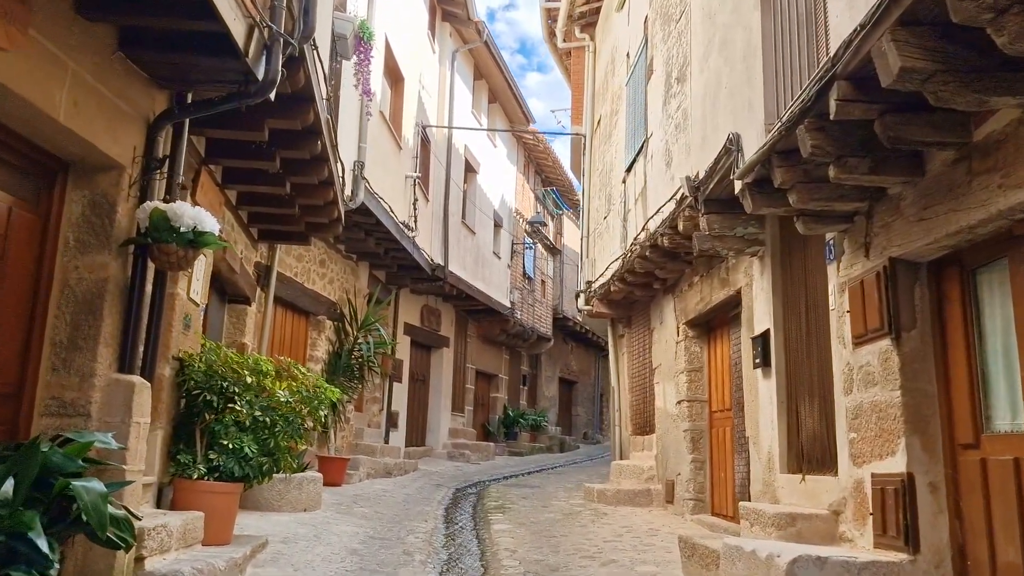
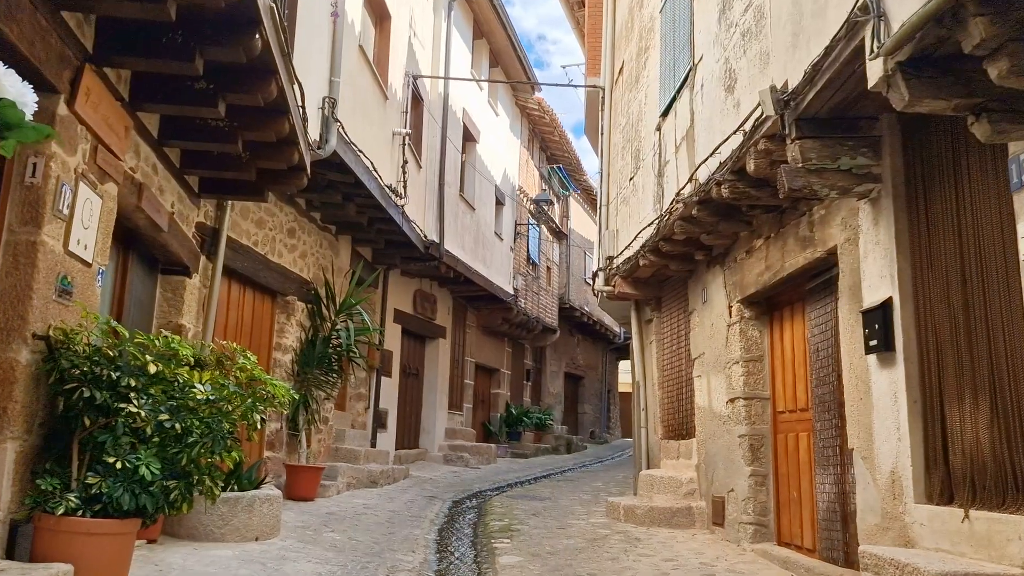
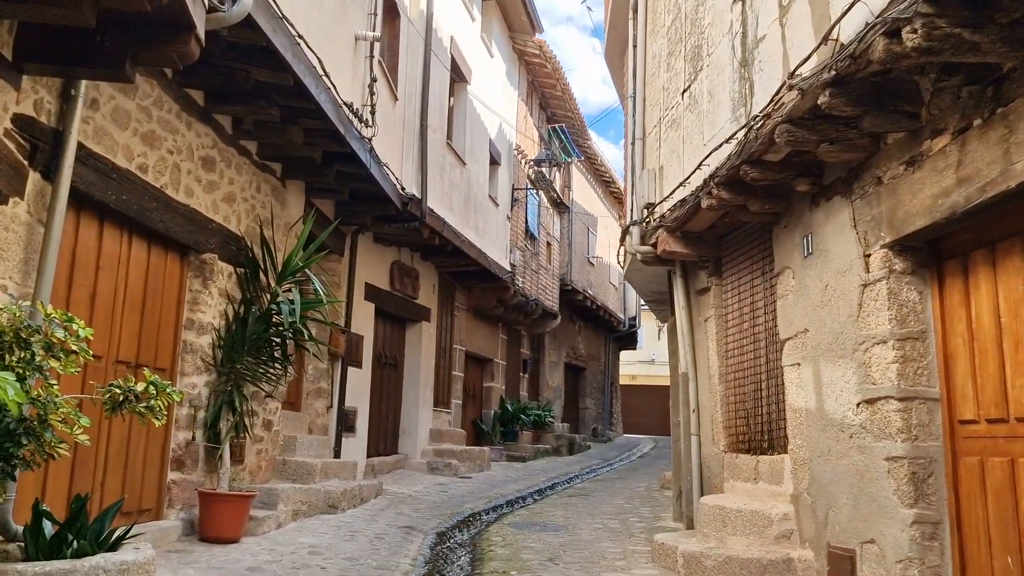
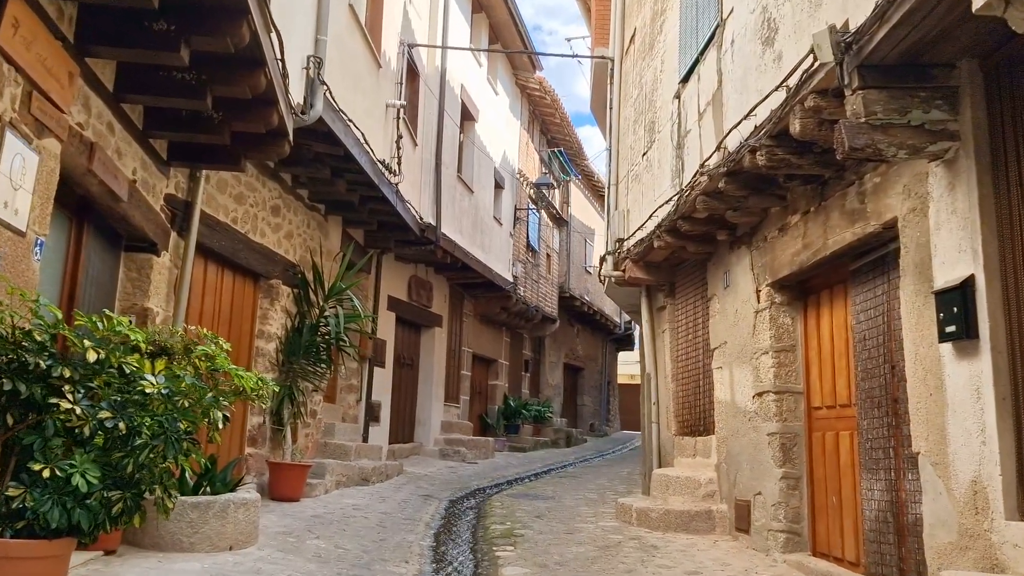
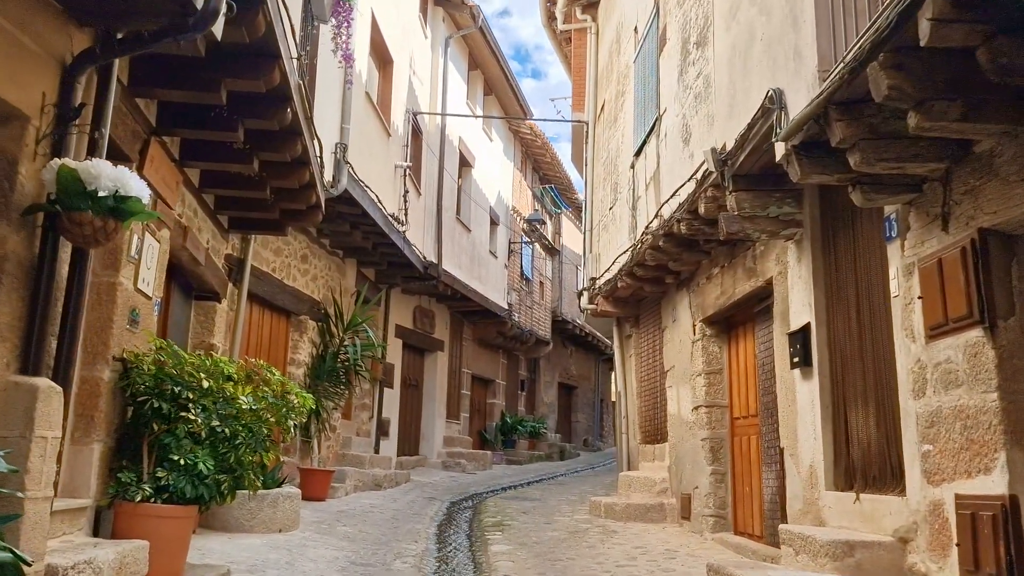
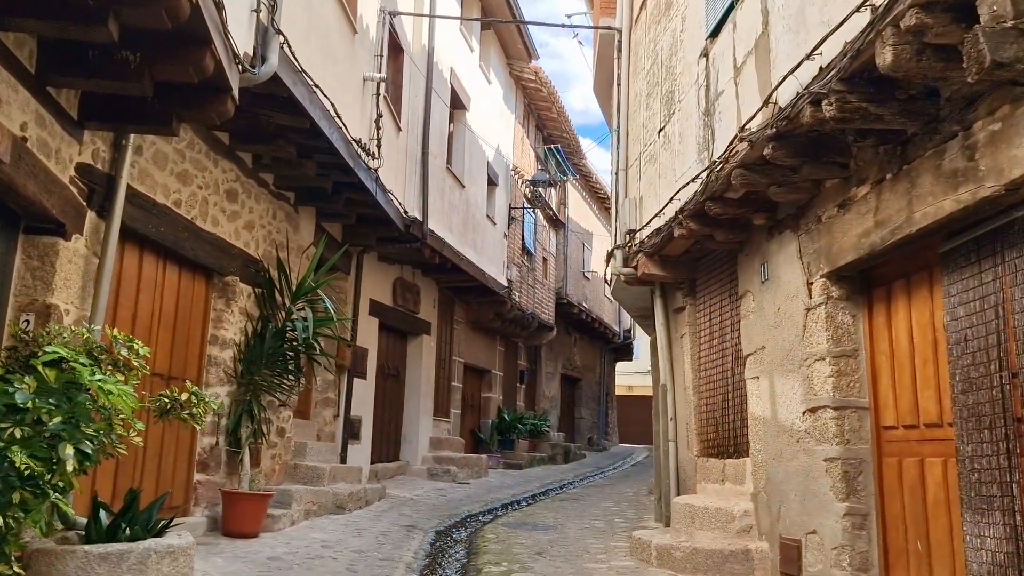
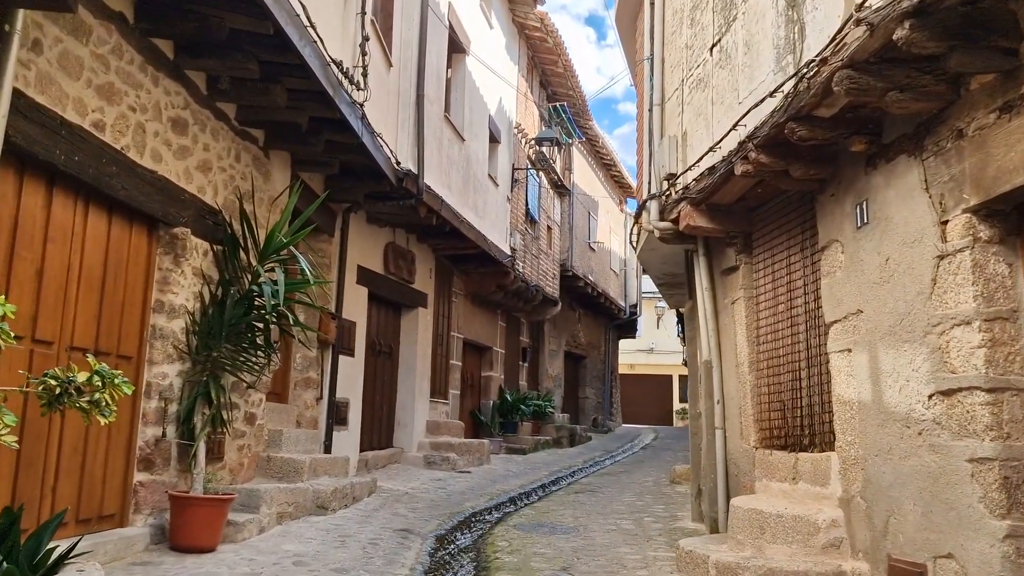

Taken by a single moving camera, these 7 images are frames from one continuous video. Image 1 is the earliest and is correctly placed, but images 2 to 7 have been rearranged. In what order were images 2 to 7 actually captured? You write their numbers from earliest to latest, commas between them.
5, 2, 4, 6, 3, 7
